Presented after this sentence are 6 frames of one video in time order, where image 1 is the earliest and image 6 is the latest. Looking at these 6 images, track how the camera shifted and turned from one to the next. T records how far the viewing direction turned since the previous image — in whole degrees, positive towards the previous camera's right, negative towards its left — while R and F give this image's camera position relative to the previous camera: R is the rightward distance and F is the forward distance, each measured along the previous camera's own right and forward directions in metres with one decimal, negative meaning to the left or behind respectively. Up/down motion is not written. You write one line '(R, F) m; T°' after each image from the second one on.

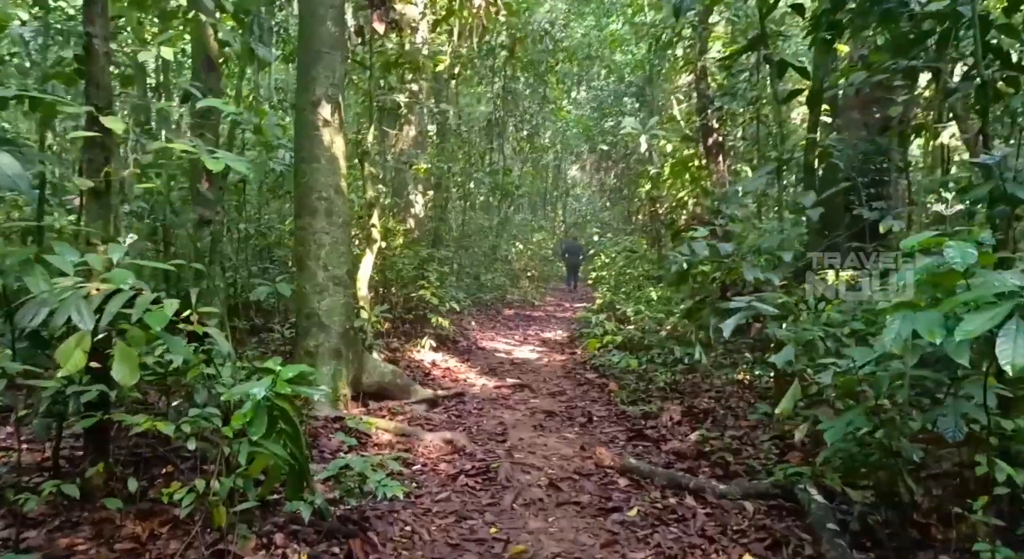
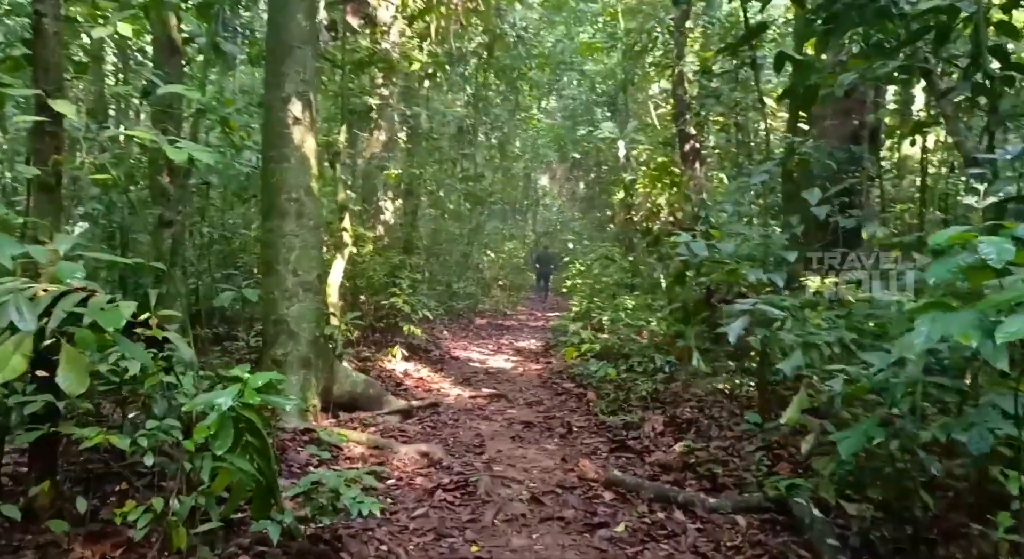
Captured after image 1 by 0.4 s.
(-0.1, +0.2) m; +2°
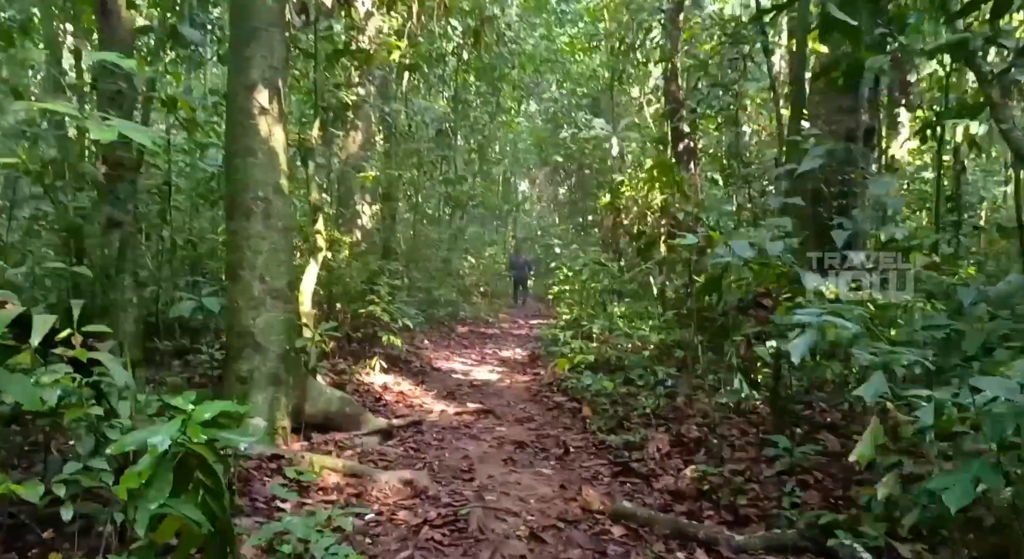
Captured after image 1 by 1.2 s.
(-0.1, +0.5) m; +2°
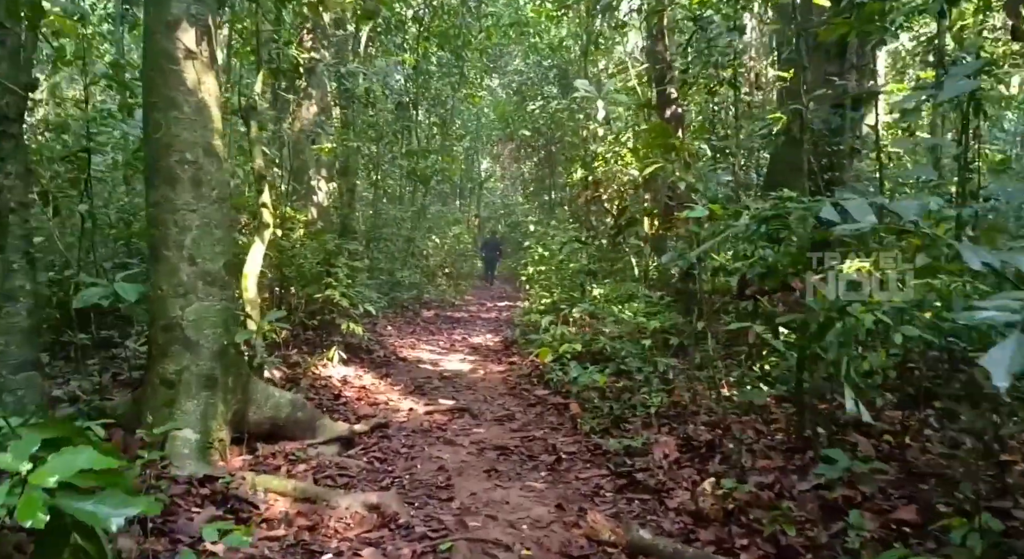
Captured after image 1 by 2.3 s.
(-0.1, +0.8) m; +3°
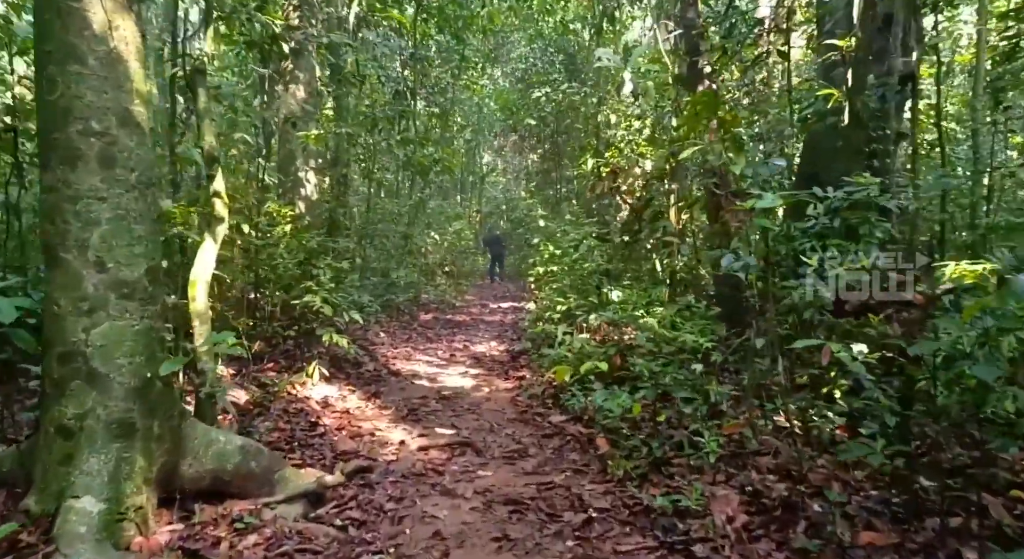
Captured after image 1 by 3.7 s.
(-0.1, +1.0) m; 0°
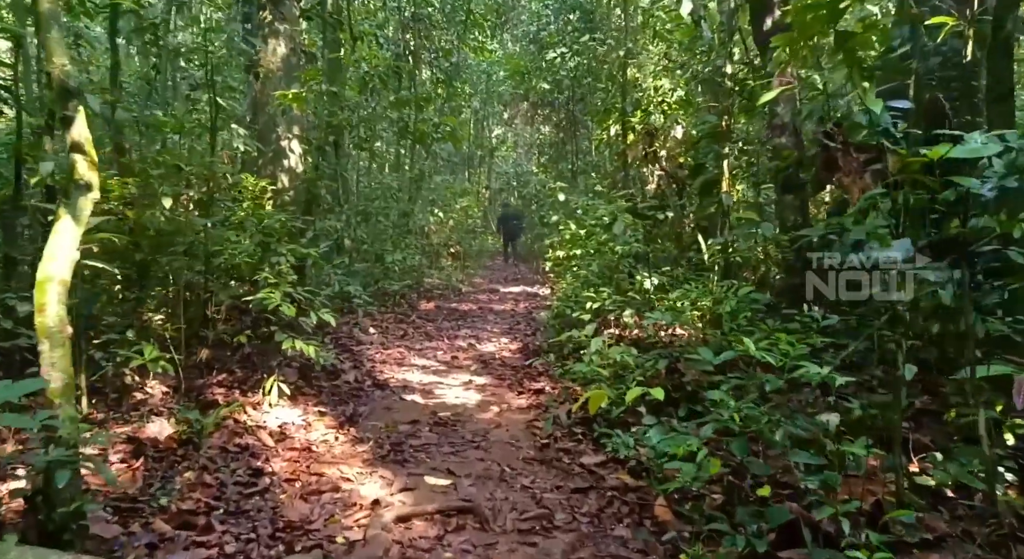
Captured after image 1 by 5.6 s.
(0.0, +1.4) m; -1°
